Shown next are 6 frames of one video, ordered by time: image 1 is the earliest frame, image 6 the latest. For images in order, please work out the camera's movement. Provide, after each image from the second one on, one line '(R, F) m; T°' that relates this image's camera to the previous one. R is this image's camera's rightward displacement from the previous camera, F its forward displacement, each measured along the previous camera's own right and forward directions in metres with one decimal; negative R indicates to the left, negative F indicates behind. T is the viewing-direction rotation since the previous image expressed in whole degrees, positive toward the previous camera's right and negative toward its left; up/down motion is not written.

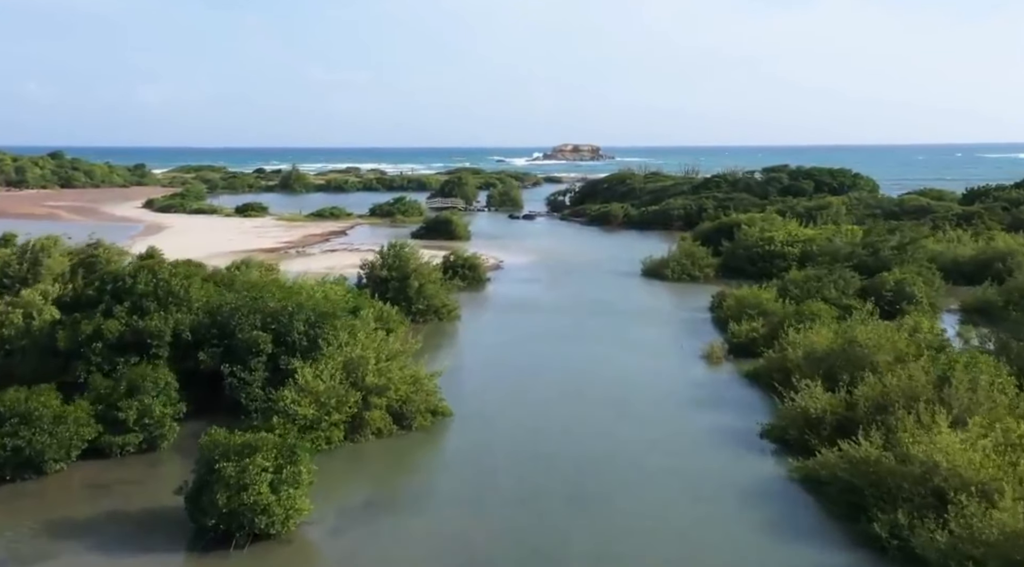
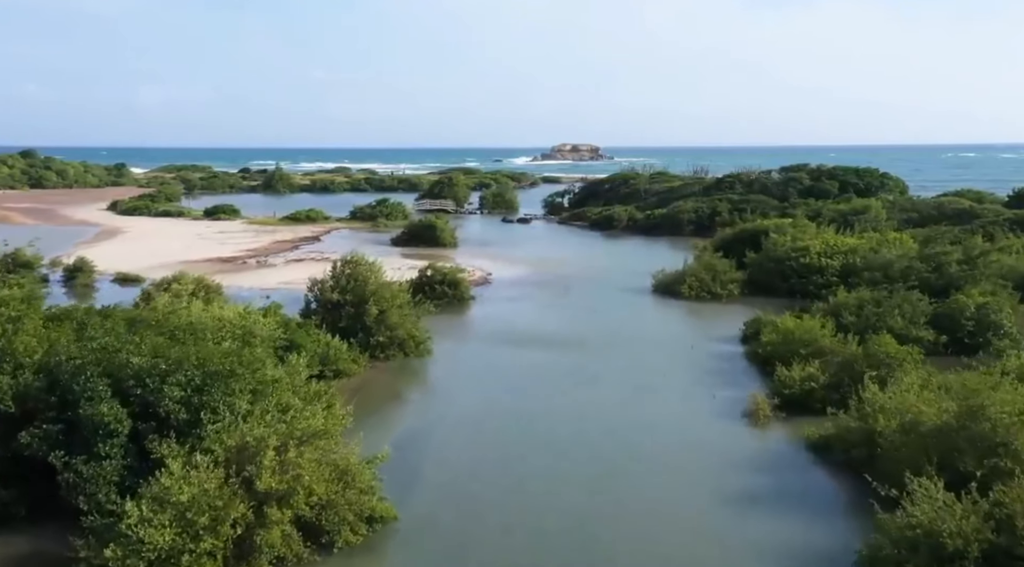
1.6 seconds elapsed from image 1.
(+0.4, +6.4) m; 0°
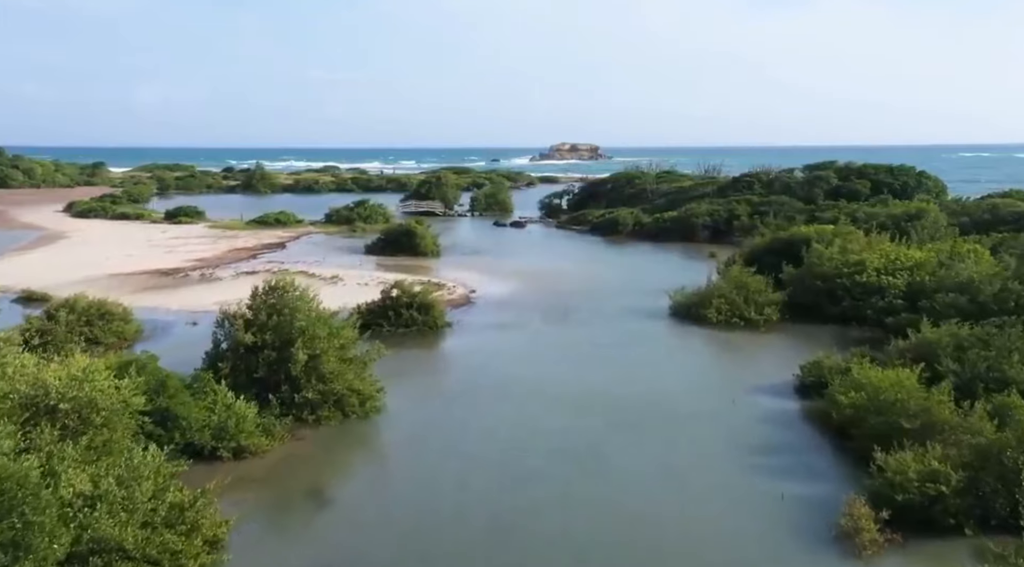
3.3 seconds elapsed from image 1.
(+0.4, +6.8) m; 0°
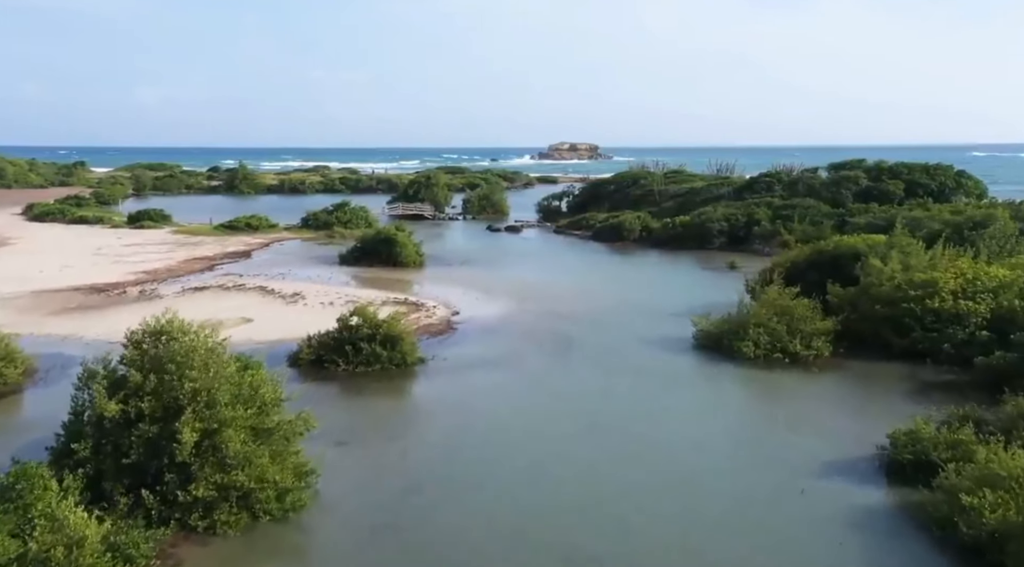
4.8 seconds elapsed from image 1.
(+0.2, +5.5) m; 0°
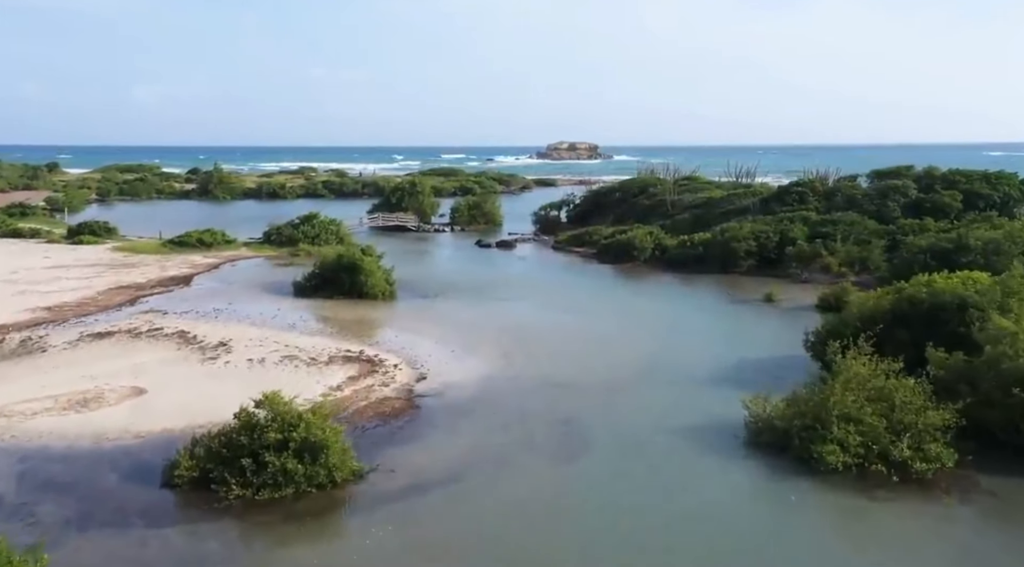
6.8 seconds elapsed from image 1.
(+0.3, +7.2) m; 0°
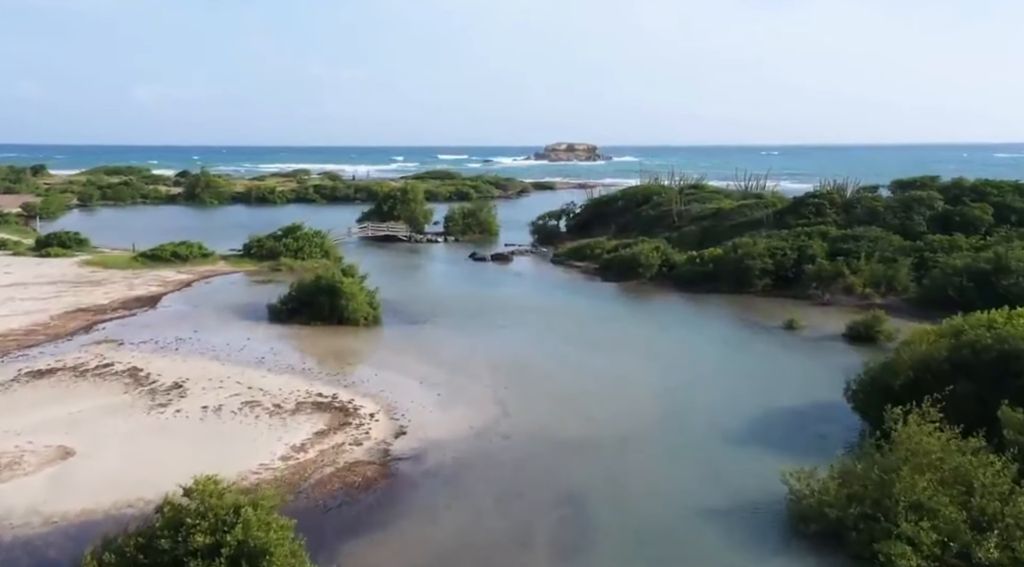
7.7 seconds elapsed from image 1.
(+0.1, +3.1) m; 0°
